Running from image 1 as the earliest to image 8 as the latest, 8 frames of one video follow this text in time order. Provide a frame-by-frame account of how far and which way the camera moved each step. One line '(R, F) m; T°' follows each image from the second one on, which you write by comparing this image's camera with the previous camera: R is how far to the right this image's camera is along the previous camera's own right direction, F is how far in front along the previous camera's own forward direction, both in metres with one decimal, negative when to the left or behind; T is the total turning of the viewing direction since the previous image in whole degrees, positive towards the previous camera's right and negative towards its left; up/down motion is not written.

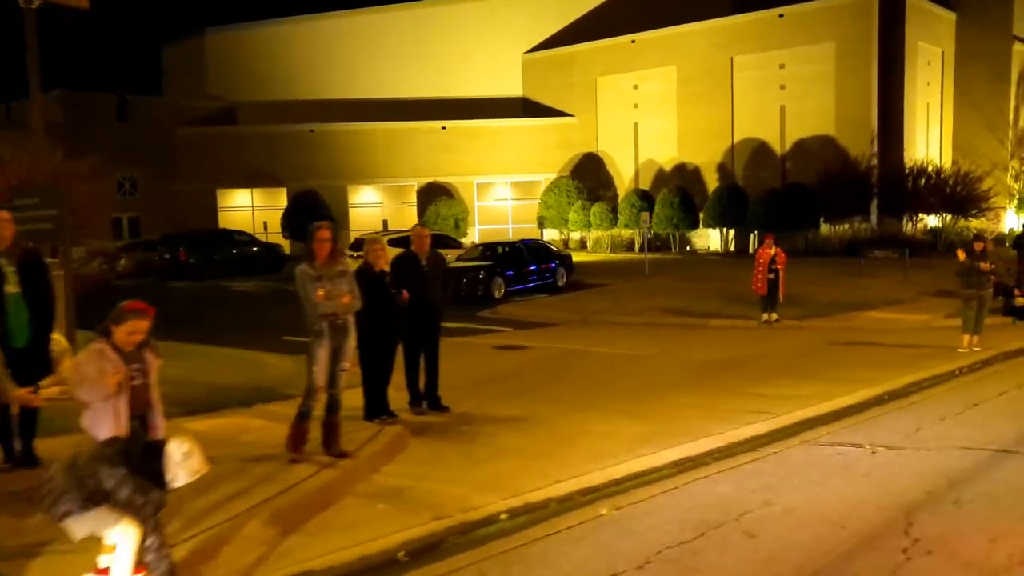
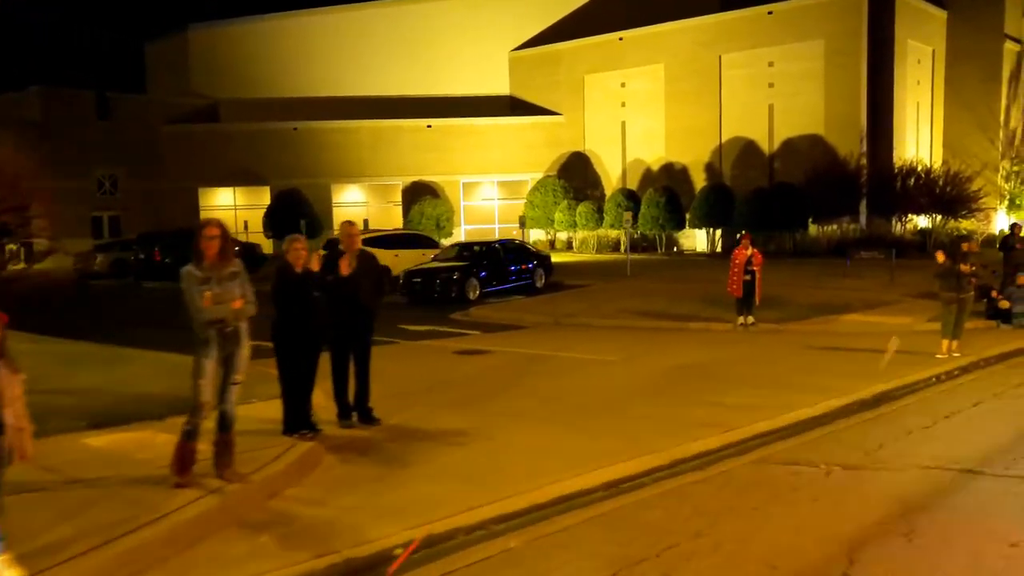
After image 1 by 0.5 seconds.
(+0.6, +0.6) m; 0°
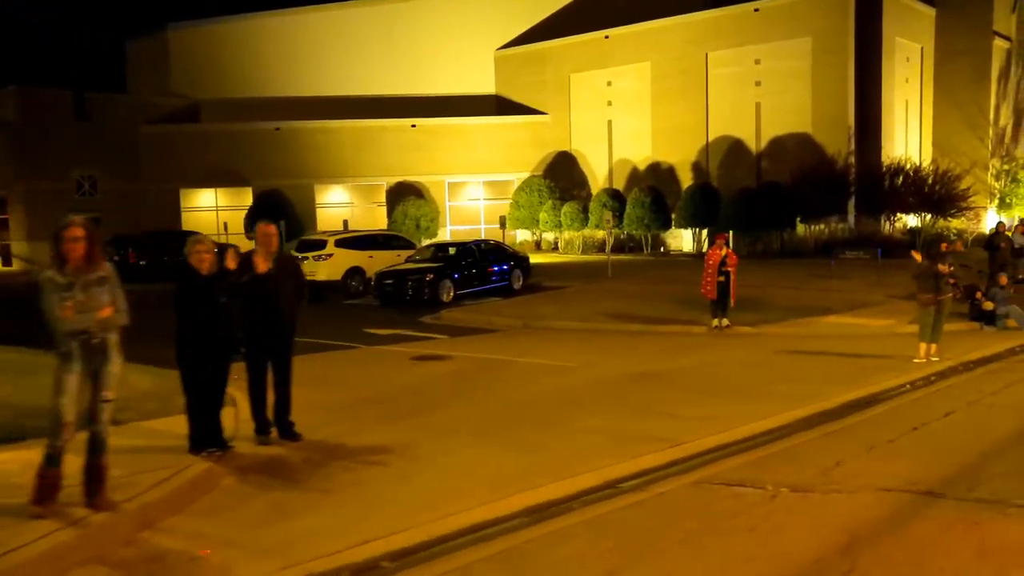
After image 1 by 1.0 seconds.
(+0.6, +0.6) m; 0°
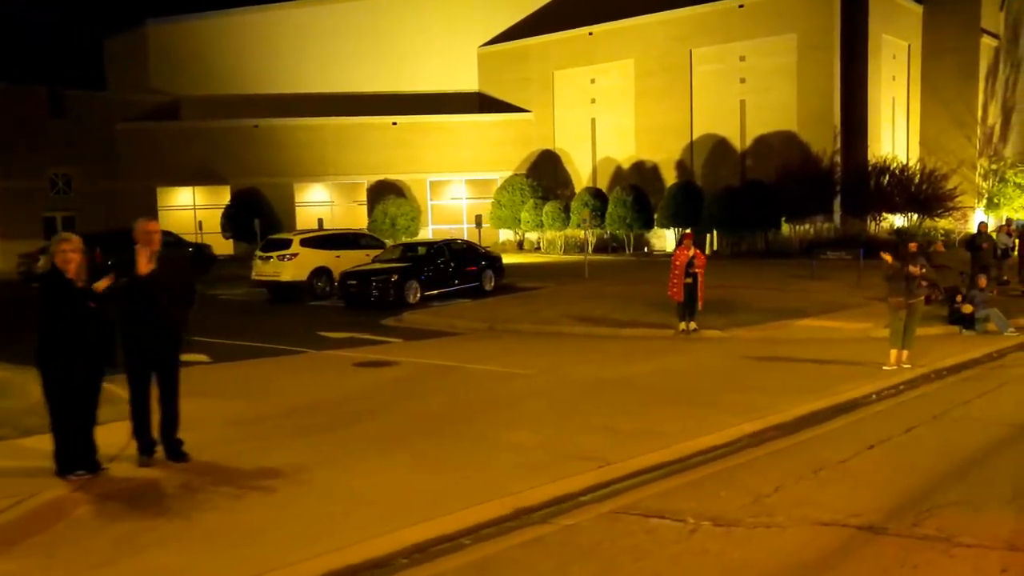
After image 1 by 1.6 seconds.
(+0.7, +0.7) m; 0°
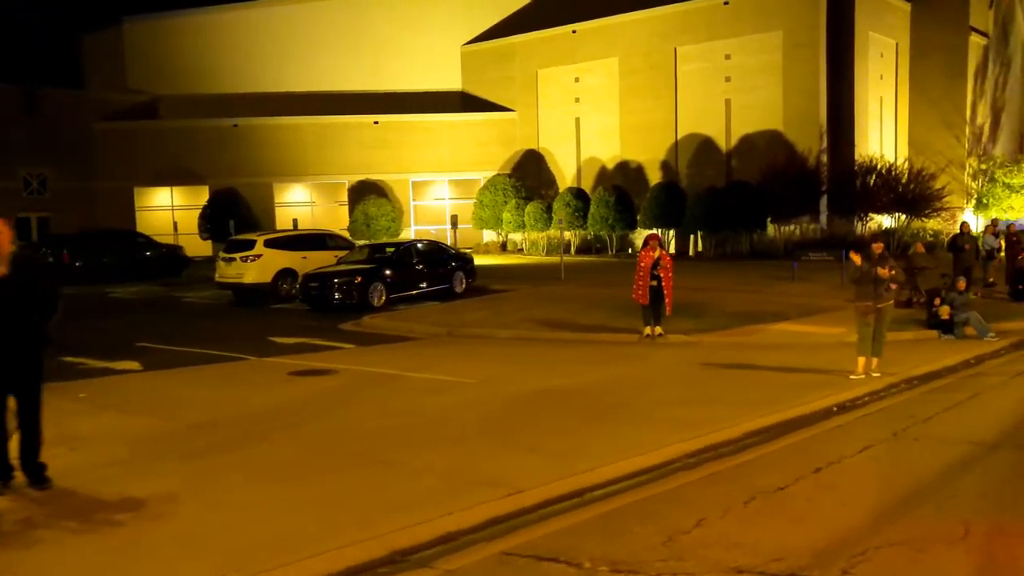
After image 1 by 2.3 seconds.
(+0.7, +0.8) m; 0°
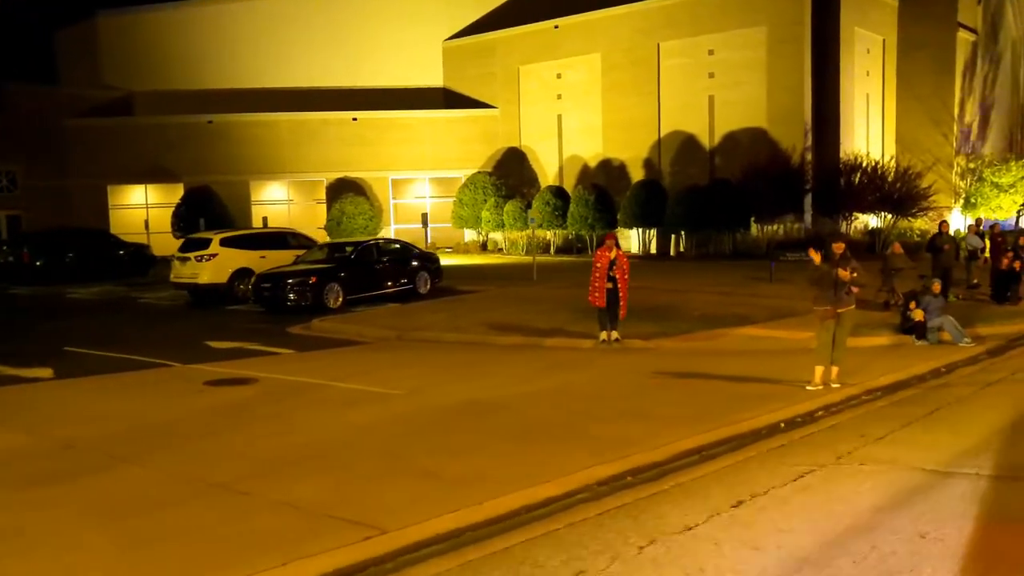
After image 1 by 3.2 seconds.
(+0.8, +0.9) m; 0°
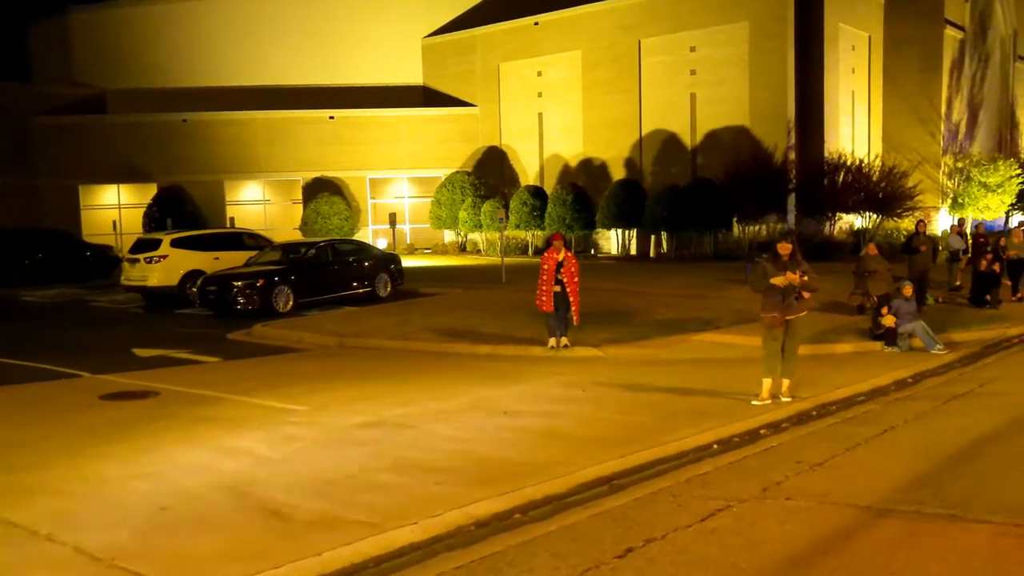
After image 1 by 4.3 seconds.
(+0.9, +0.9) m; 0°
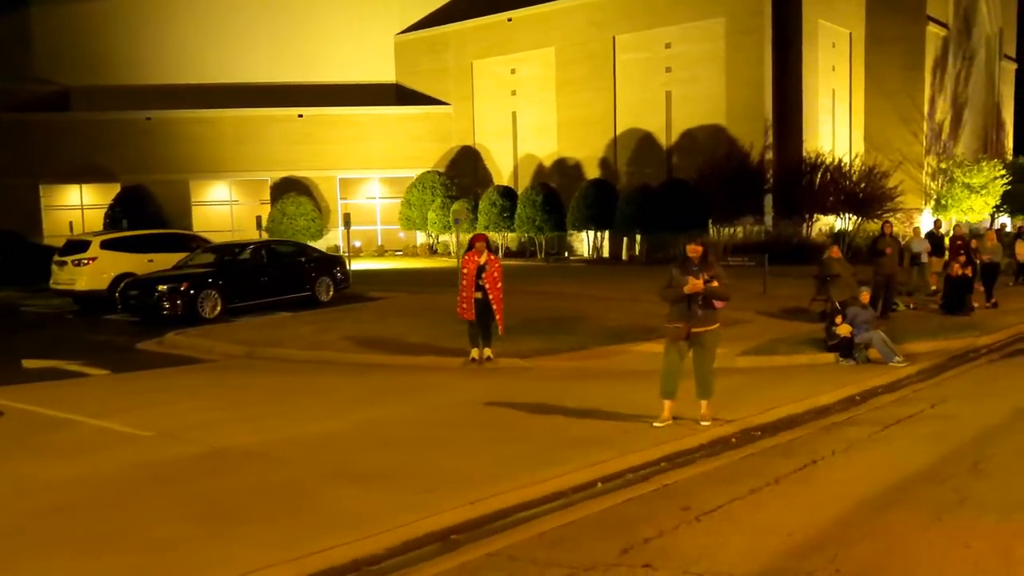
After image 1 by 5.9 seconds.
(+1.1, +1.2) m; 0°
